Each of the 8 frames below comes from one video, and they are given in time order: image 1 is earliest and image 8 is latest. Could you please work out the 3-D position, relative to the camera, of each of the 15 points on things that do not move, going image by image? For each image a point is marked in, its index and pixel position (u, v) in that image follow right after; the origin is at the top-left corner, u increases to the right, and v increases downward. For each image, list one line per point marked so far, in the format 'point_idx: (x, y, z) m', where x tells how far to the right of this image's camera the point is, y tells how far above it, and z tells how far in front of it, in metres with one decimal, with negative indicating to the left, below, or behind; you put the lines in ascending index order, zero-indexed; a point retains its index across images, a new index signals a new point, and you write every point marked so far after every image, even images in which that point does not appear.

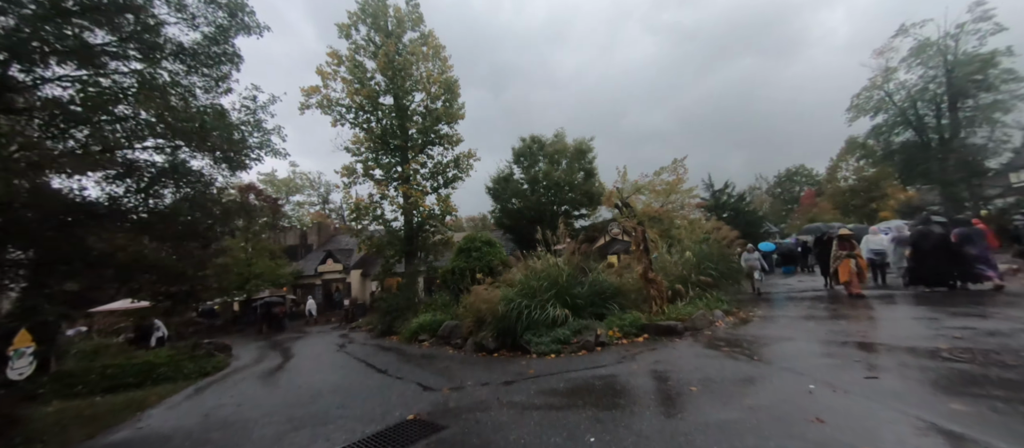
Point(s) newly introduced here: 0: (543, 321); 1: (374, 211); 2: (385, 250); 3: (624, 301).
0: (+0.6, -1.8, +7.4) m
1: (-6.4, +0.6, +18.8) m
2: (-6.1, -1.2, +19.1) m
3: (+2.2, -1.6, +8.1) m
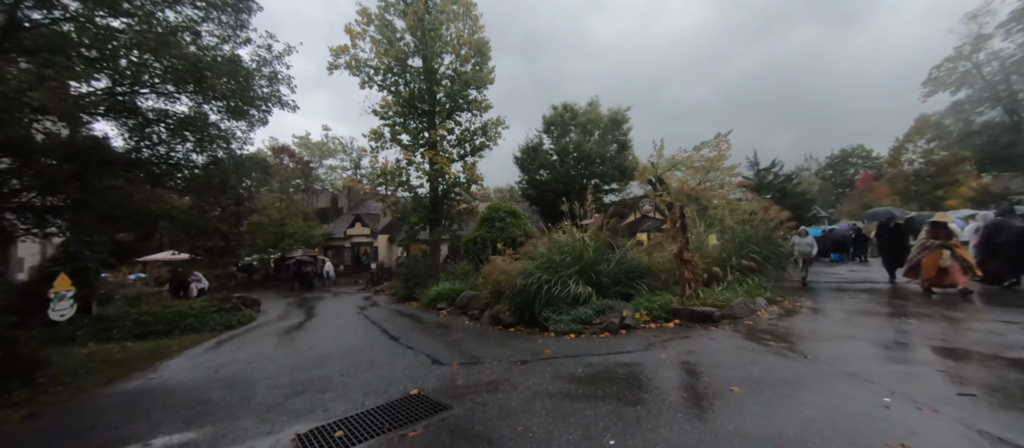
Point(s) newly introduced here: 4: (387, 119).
0: (+0.9, -1.3, +6.9) m
1: (-5.2, +2.2, +18.6) m
2: (-4.9, +0.4, +19.0) m
3: (+2.6, -1.1, +7.5) m
4: (-6.2, +5.1, +19.8) m
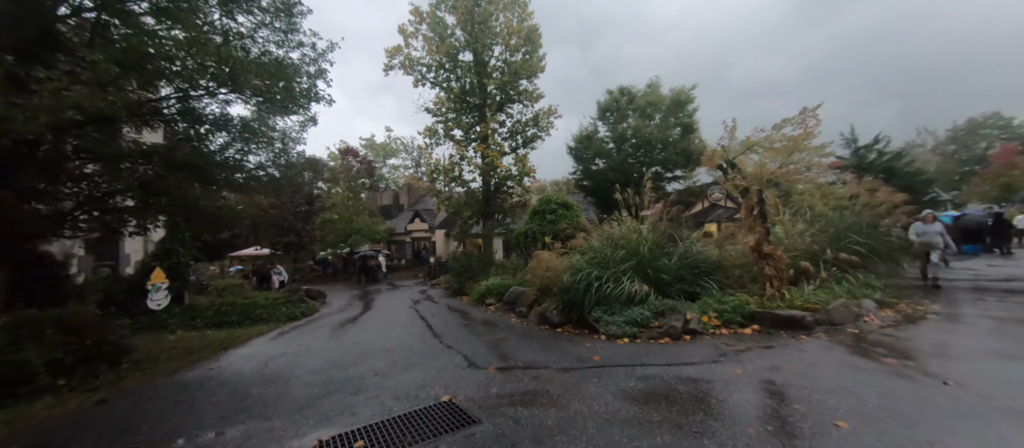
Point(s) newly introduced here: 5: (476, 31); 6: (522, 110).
0: (+1.6, -1.1, +6.2) m
1: (-2.7, +2.4, +18.6) m
2: (-2.3, +0.6, +18.9) m
3: (+3.4, -0.9, +6.5) m
4: (-3.6, +5.3, +19.9) m
5: (-1.7, +9.1, +19.0) m
6: (+0.5, +5.5, +19.4) m
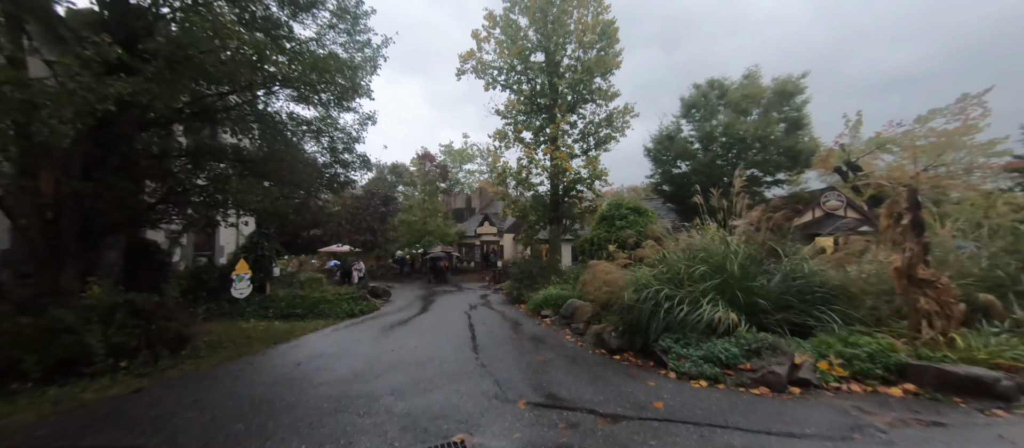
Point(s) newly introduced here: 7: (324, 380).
0: (+2.2, -1.2, +4.9) m
1: (+0.4, +2.3, +17.9) m
2: (+0.8, +0.4, +18.1) m
3: (+4.0, -1.0, +4.8) m
4: (-0.1, +5.1, +19.4) m
5: (+1.7, +8.8, +18.2) m
6: (+3.8, +5.2, +18.2) m
7: (-2.3, -1.9, +5.0) m
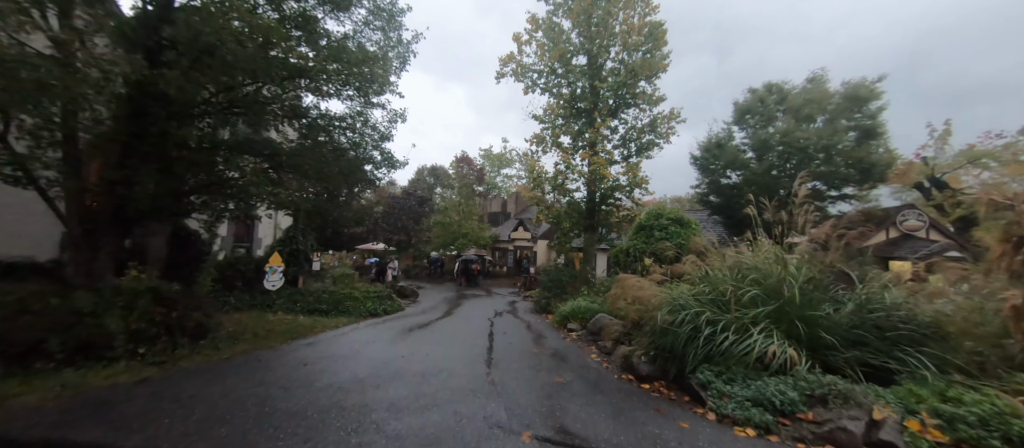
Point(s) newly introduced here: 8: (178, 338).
0: (+2.4, -1.4, +4.1) m
1: (+1.9, +2.0, +17.3) m
2: (+2.2, +0.1, +17.5) m
3: (+4.2, -1.3, +3.9) m
4: (+1.7, +4.8, +18.8) m
5: (+3.6, +8.5, +17.6) m
6: (+5.5, +4.7, +17.3) m
7: (-2.2, -1.9, +4.7) m
8: (-5.0, -1.7, +5.8) m
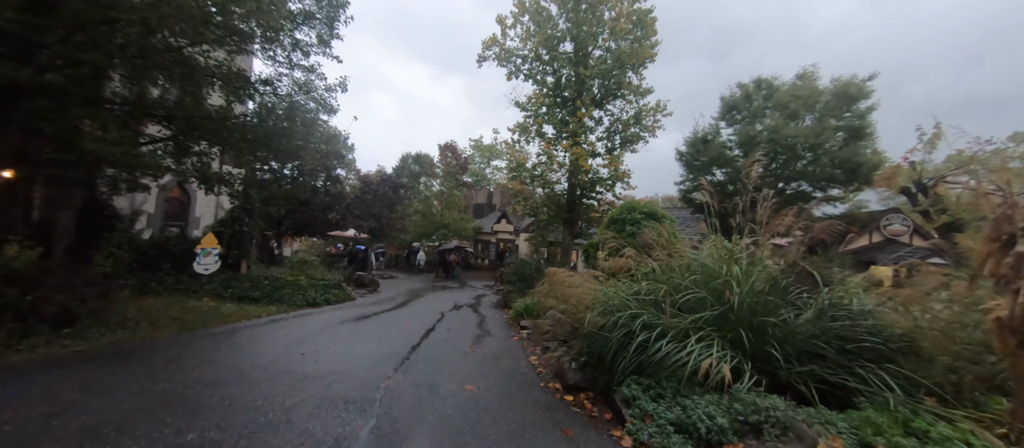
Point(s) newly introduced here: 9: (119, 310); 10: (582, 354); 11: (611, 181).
0: (+1.4, -1.2, +3.4) m
1: (+0.9, +2.3, +16.5) m
2: (+1.1, +0.4, +16.8) m
3: (+3.2, -1.2, +3.2) m
4: (+0.8, +5.2, +18.1) m
5: (+2.8, +8.8, +16.8) m
6: (+4.6, +4.9, +16.6) m
7: (-3.2, -1.6, +3.9) m
8: (-6.0, -1.3, +5.0) m
9: (-6.4, -1.4, +6.5) m
10: (+0.8, -1.4, +4.2) m
11: (+3.9, +1.7, +15.9) m
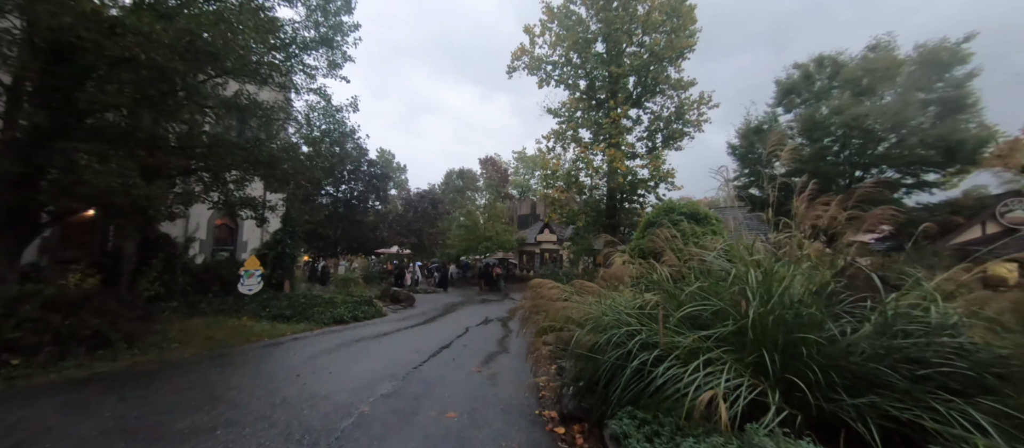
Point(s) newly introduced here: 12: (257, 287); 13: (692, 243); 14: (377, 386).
0: (+1.1, -1.2, +2.7) m
1: (+2.3, +2.0, +15.9) m
2: (+2.7, +0.1, +16.0) m
3: (+2.9, -1.1, +2.3) m
4: (+2.3, +4.8, +17.5) m
5: (+3.9, +8.5, +16.1) m
6: (+5.9, +4.8, +15.5) m
7: (-3.3, -1.8, +3.9) m
8: (-5.9, -1.6, +5.3) m
9: (-6.1, -1.9, +6.9) m
10: (+0.6, -1.4, +3.6) m
11: (+5.2, +1.6, +14.8) m
12: (-6.3, -1.5, +9.8) m
13: (+2.0, -0.2, +4.4) m
14: (-1.5, -1.9, +4.5) m
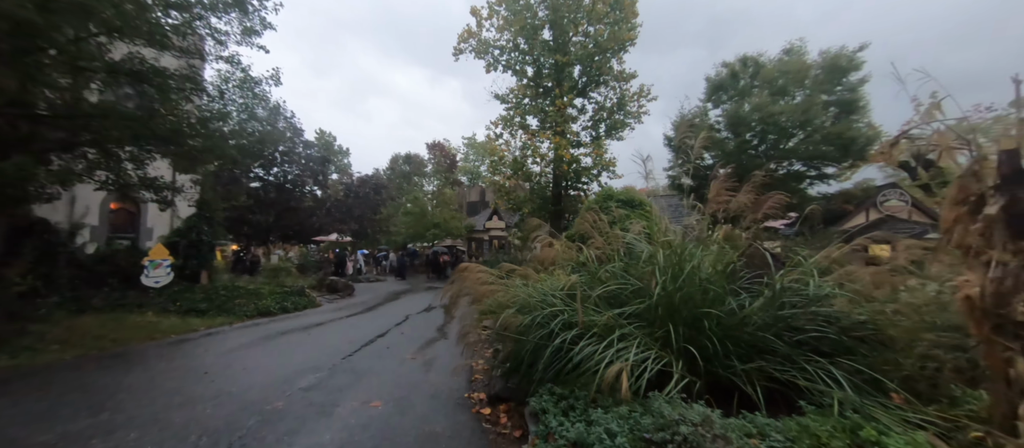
0: (+0.6, -1.1, +2.9) m
1: (0.0, +2.5, +16.0) m
2: (+0.4, +0.6, +16.2) m
3: (+2.4, -1.0, +2.7) m
4: (-0.2, +5.4, +17.5) m
5: (+1.6, +9.0, +16.2) m
6: (+3.6, +5.3, +16.0) m
7: (-4.0, -1.7, +3.5) m
8: (-6.8, -1.5, +4.6) m
9: (-7.1, -1.6, +6.0) m
10: (-0.1, -1.3, +3.7) m
11: (+3.1, +2.1, +15.3) m
12: (-7.7, -1.2, +8.9) m
13: (+1.3, 0.0, +4.7) m
14: (-2.3, -1.7, +4.3) m
